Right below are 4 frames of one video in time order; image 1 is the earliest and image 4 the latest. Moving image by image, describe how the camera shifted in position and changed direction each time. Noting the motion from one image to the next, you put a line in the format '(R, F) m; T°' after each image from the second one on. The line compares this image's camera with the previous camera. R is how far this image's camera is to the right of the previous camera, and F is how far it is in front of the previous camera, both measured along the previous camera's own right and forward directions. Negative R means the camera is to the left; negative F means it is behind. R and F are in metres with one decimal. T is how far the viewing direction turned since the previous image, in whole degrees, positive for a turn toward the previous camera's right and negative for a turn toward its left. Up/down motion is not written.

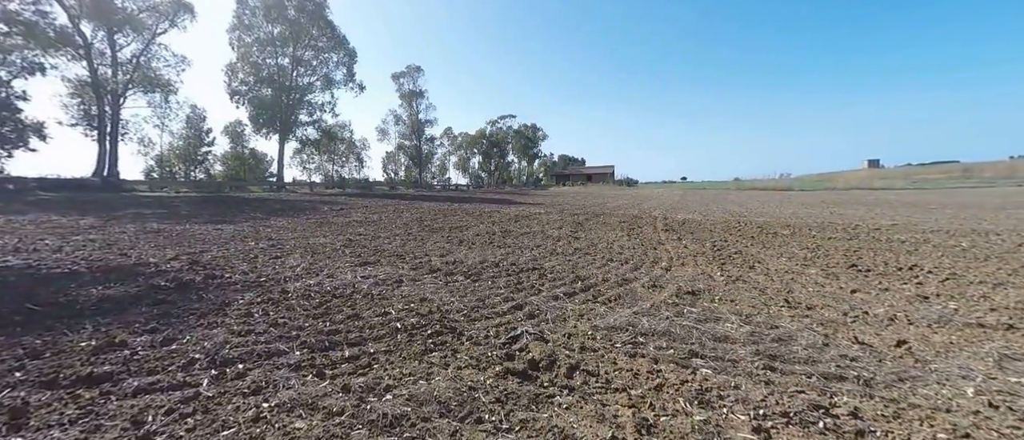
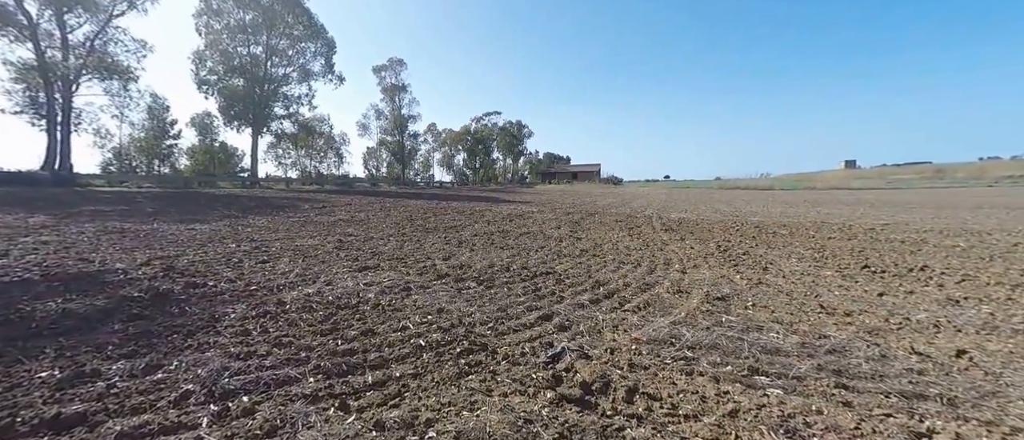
(-0.5, +0.4) m; +3°
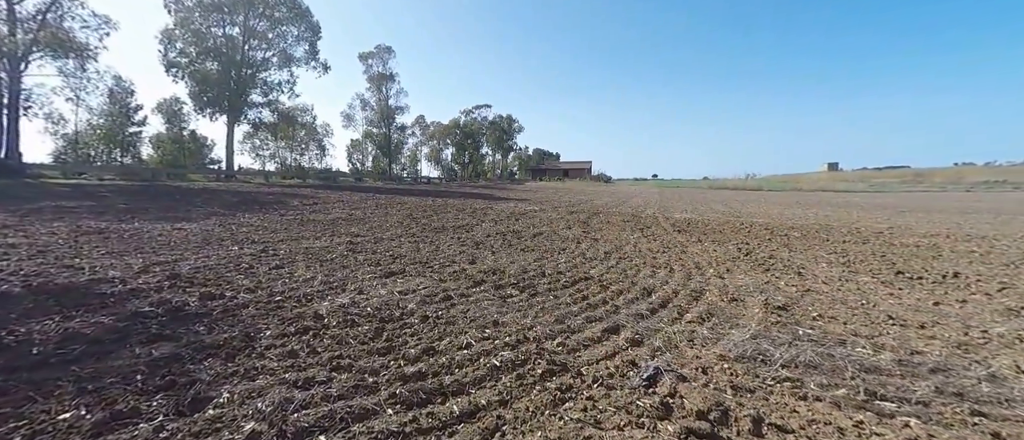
(-0.8, +0.4) m; +2°
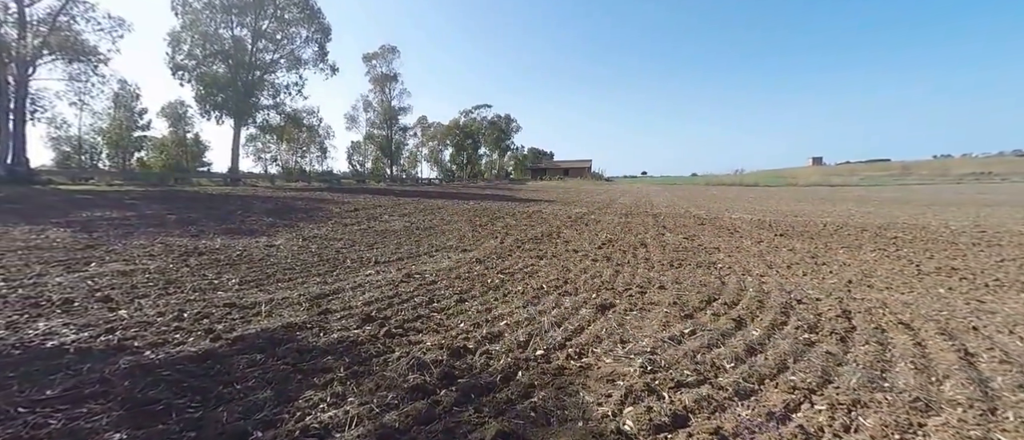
(-2.9, +1.3) m; +1°
